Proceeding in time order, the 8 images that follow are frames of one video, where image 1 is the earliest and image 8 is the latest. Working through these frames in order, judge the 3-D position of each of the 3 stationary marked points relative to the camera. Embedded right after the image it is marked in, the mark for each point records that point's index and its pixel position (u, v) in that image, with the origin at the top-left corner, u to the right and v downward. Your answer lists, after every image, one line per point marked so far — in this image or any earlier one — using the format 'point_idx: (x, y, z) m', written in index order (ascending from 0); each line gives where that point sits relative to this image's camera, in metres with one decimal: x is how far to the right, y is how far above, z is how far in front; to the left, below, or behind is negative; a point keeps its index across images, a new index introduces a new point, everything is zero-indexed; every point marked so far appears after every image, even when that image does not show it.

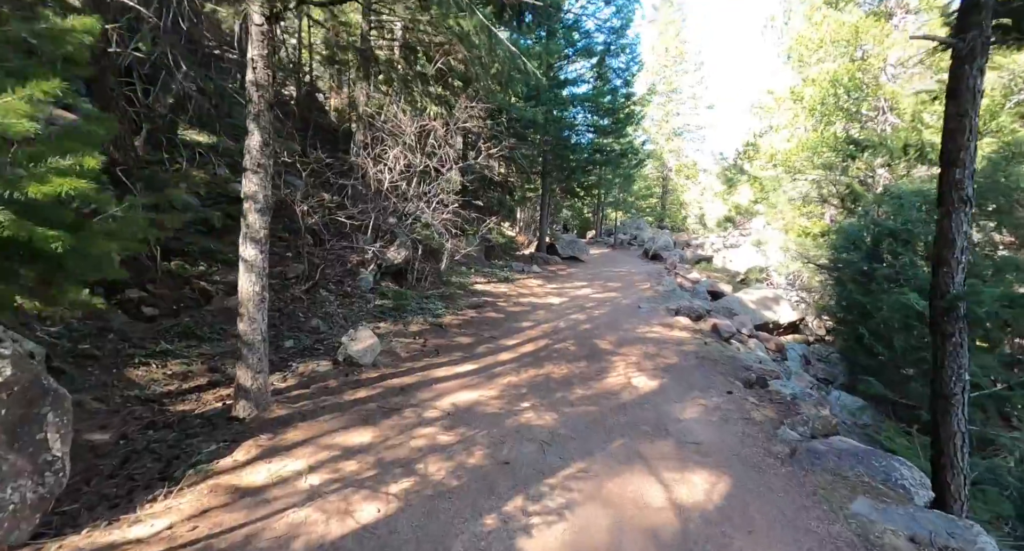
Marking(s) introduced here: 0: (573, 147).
0: (+2.3, +4.9, +18.7) m
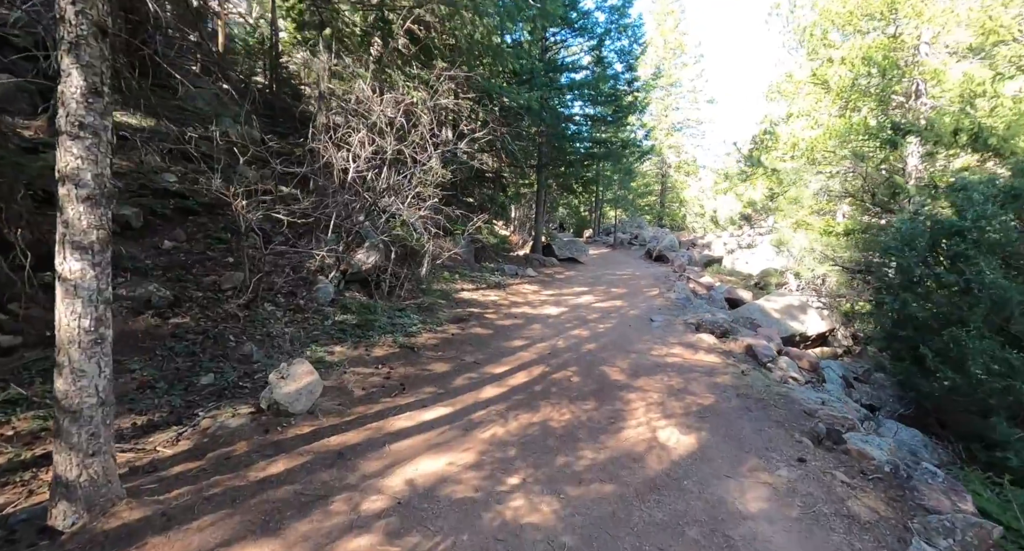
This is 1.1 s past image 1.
0: (+2.0, +4.7, +17.0) m
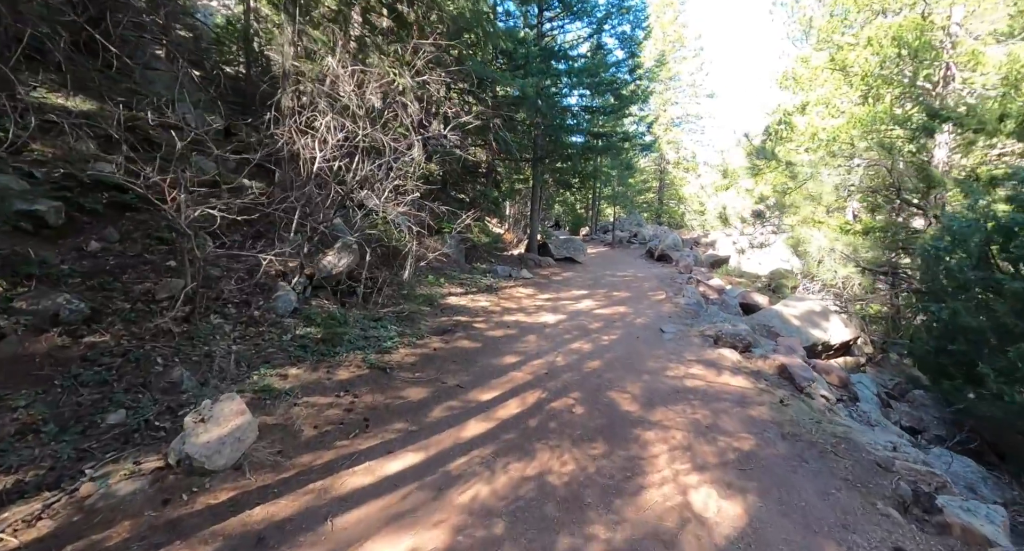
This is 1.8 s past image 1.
0: (+1.8, +4.7, +15.9) m
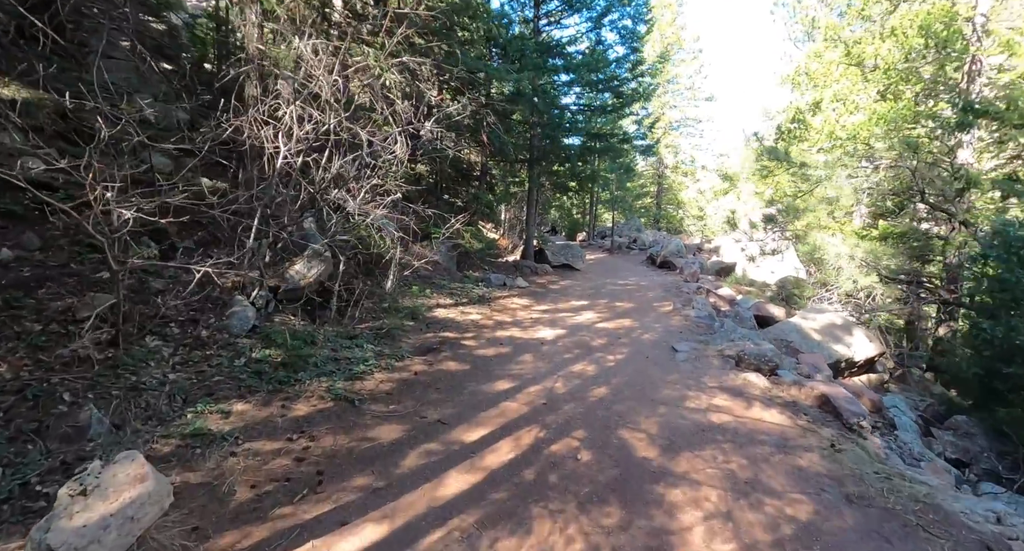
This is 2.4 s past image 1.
0: (+1.6, +4.5, +15.1) m
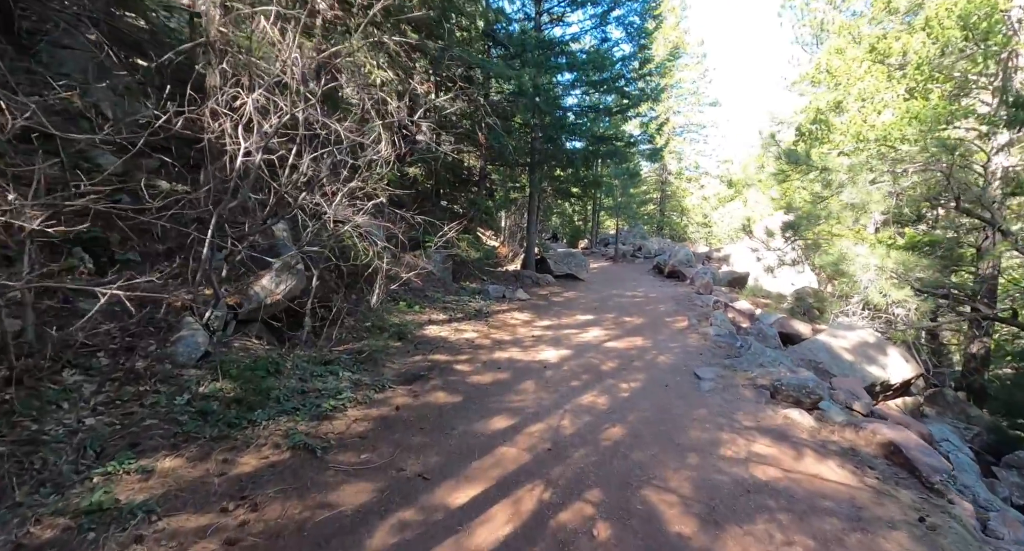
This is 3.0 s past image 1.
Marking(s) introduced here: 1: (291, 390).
0: (+1.6, +4.1, +14.2) m
1: (-2.3, -1.2, +5.2) m
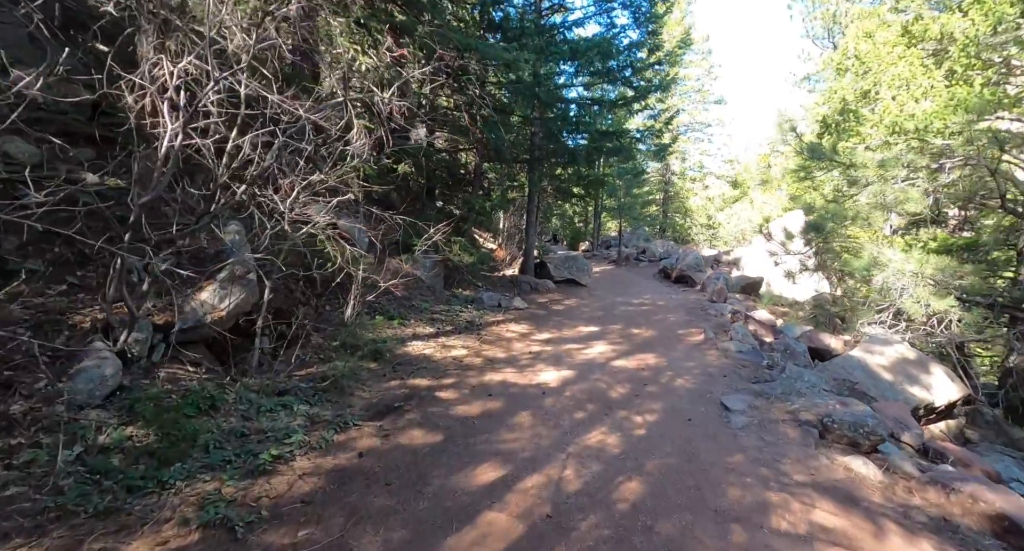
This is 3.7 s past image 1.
0: (+1.5, +4.0, +13.2) m
1: (-2.4, -1.3, +4.2) m
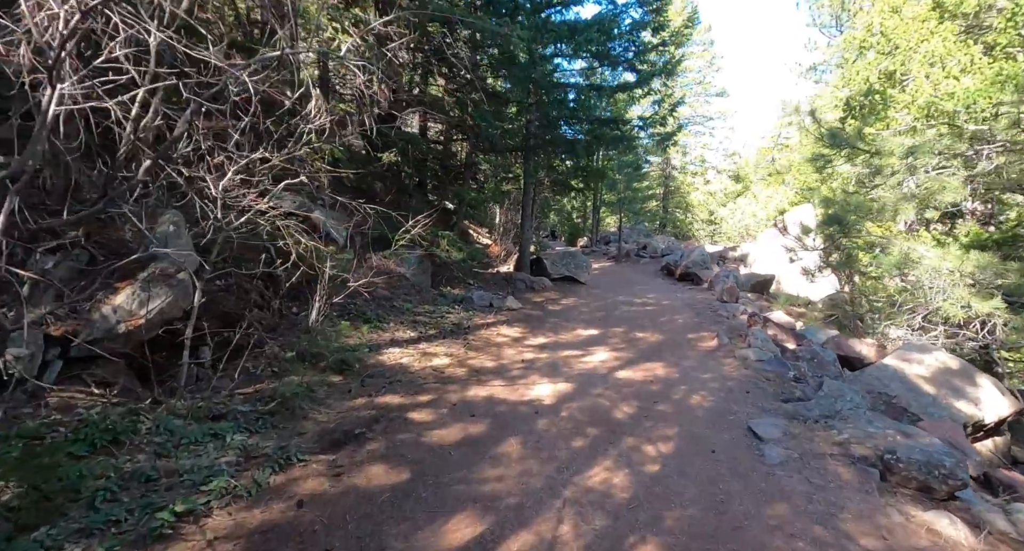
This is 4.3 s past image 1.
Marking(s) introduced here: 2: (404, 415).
0: (+1.4, +4.1, +12.3) m
1: (-2.5, -1.3, +3.3) m
2: (-1.1, -1.4, +4.9) m
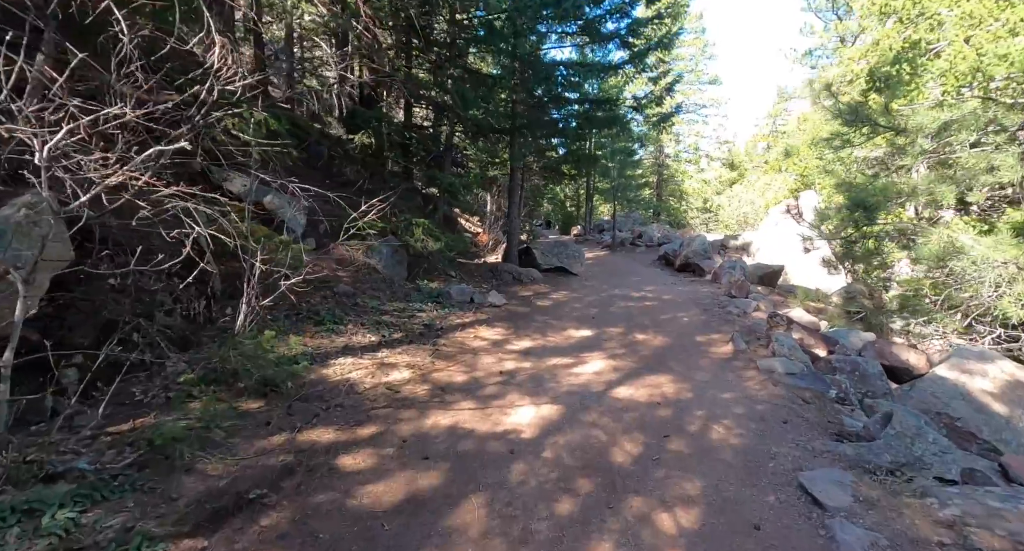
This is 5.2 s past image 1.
0: (+1.0, +4.2, +10.9) m
1: (-2.8, -1.3, +2.0) m
2: (-1.3, -1.3, +3.7) m
